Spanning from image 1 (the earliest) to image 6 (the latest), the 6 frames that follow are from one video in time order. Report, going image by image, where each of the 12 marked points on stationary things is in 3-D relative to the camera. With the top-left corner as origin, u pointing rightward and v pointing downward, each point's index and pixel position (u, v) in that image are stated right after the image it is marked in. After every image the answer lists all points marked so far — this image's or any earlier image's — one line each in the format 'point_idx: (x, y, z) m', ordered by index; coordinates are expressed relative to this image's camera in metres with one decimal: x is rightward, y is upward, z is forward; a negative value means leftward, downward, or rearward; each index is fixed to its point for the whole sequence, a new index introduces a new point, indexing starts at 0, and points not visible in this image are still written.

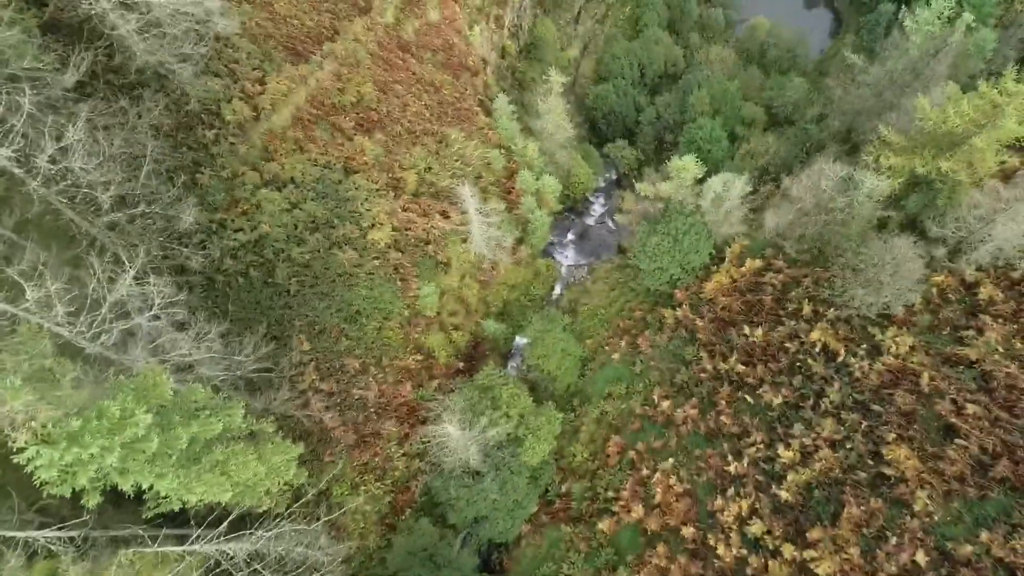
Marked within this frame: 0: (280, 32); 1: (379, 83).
0: (-6.0, +6.6, +18.6) m
1: (-3.6, +5.6, +19.6) m
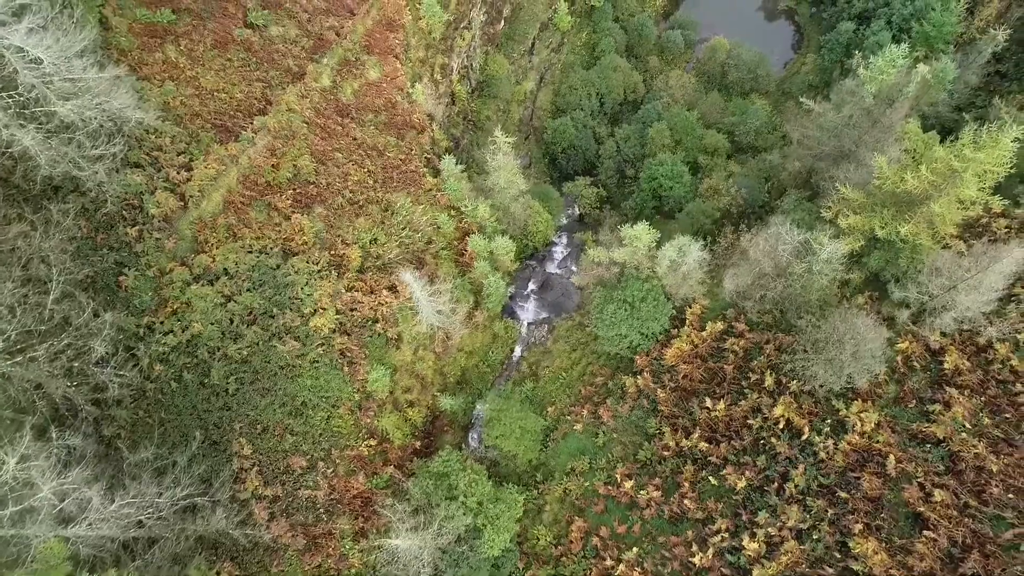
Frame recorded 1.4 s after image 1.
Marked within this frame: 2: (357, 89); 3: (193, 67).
0: (-7.5, +4.4, +17.6) m
1: (-5.1, +3.5, +18.7) m
2: (-4.3, +5.6, +19.9) m
3: (-7.9, +5.5, +17.8) m
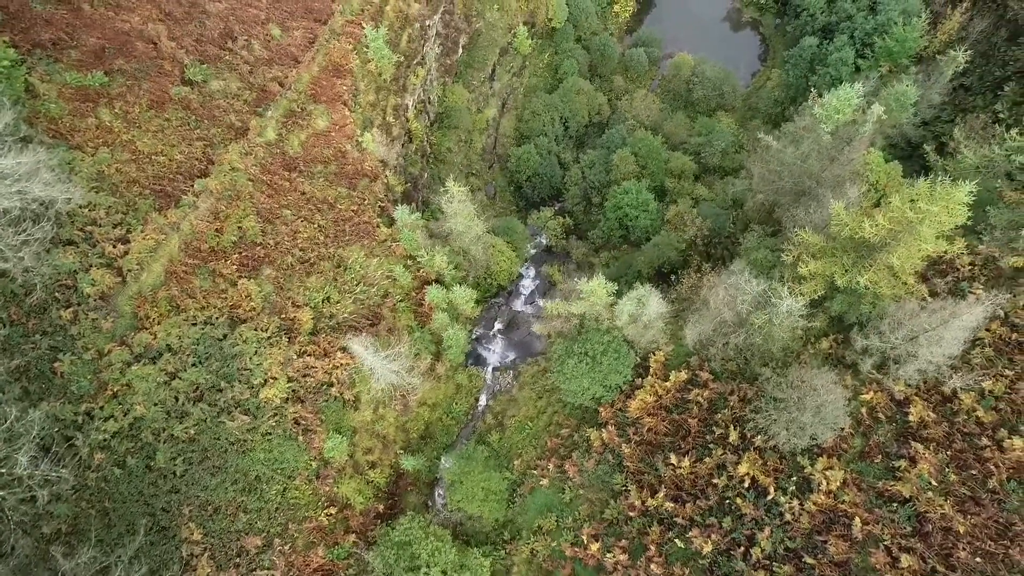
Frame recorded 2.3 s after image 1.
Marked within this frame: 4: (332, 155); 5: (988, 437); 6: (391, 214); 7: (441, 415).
0: (-8.7, +2.7, +17.0) m
1: (-6.3, +1.9, +18.1) m
2: (-5.6, +4.0, +19.3) m
3: (-9.2, +3.8, +17.2) m
4: (-4.9, +3.6, +19.6) m
5: (+9.4, -3.0, +14.1) m
6: (-3.4, +2.1, +20.0) m
7: (-2.0, -3.5, +19.7) m
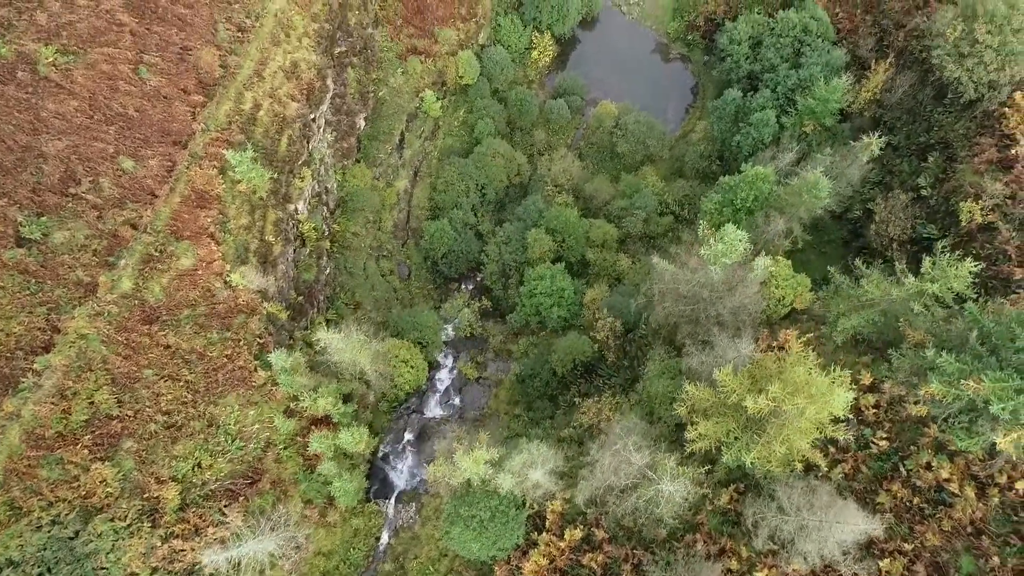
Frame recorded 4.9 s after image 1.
0: (-11.6, -1.5, +15.5) m
1: (-9.1, -2.1, +16.7) m
2: (-8.6, +0.1, +17.8) m
3: (-12.1, -0.4, +15.6) m
4: (-7.9, -0.2, +18.1) m
5: (+6.8, -6.3, +13.2) m
6: (-6.3, -1.7, +18.6) m
7: (-4.5, -7.1, +18.6) m
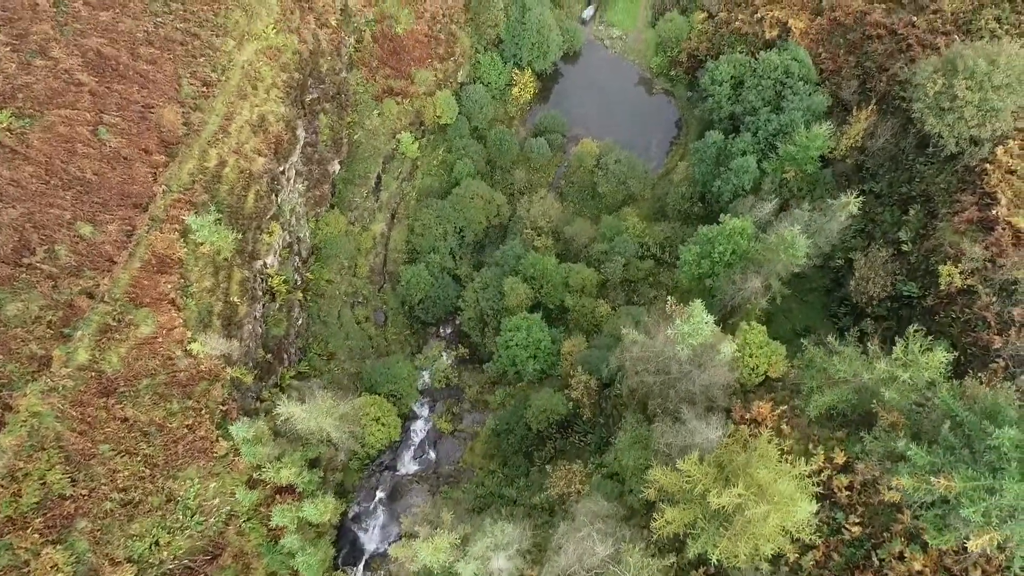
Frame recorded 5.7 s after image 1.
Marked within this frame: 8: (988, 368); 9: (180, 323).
0: (-12.4, -3.2, +15.1) m
1: (-9.9, -3.8, +16.2) m
2: (-9.4, -1.6, +17.3) m
3: (-12.9, -2.2, +15.2) m
4: (-8.7, -1.9, +17.7) m
5: (+6.0, -7.9, +12.8) m
6: (-7.1, -3.4, +18.1) m
7: (-5.3, -8.8, +18.2) m
8: (+11.3, -1.9, +17.0) m
9: (-8.3, -0.9, +18.0) m
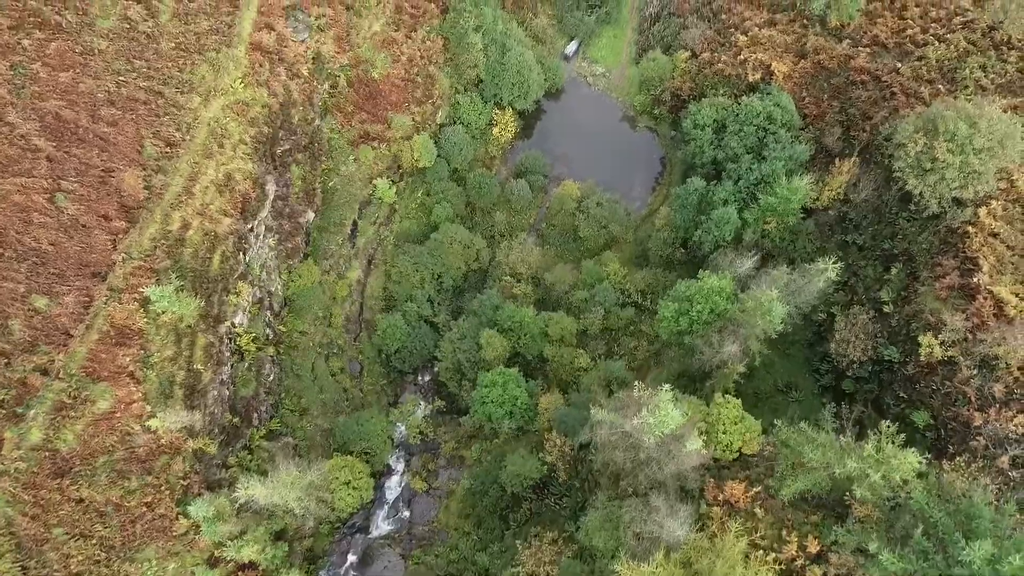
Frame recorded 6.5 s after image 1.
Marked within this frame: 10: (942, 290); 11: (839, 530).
0: (-13.1, -5.0, +14.6) m
1: (-10.7, -5.6, +15.7) m
2: (-10.2, -3.4, +16.9) m
3: (-13.7, -3.9, +14.7) m
4: (-9.5, -3.7, +17.2) m
5: (+5.3, -9.7, +12.3) m
6: (-7.9, -5.2, +17.7) m
7: (-6.1, -10.6, +17.7) m
8: (+10.5, -3.7, +16.6) m
9: (-9.1, -2.6, +17.6) m
10: (+11.1, 0.0, +18.5) m
11: (+6.5, -4.8, +14.1) m
